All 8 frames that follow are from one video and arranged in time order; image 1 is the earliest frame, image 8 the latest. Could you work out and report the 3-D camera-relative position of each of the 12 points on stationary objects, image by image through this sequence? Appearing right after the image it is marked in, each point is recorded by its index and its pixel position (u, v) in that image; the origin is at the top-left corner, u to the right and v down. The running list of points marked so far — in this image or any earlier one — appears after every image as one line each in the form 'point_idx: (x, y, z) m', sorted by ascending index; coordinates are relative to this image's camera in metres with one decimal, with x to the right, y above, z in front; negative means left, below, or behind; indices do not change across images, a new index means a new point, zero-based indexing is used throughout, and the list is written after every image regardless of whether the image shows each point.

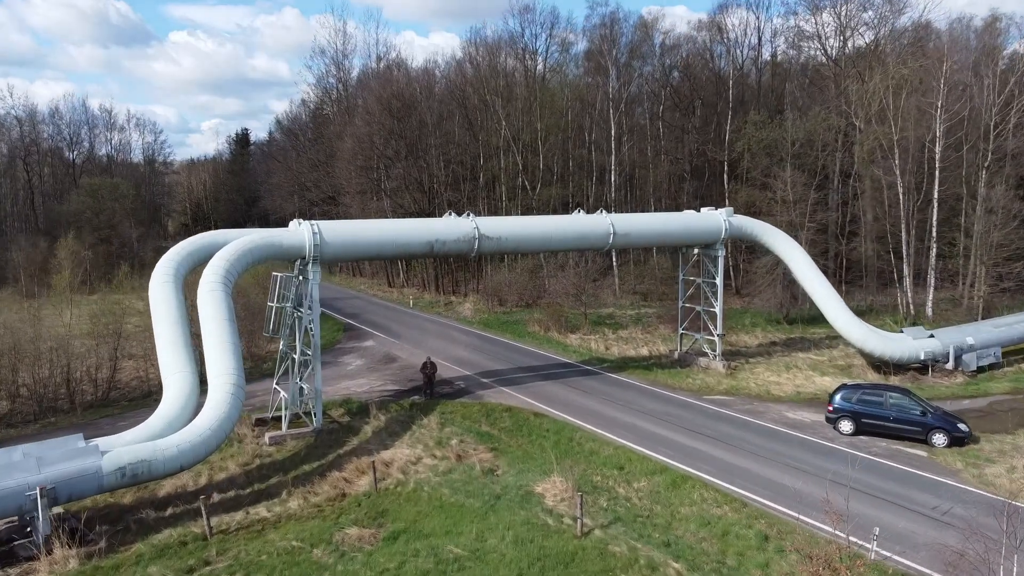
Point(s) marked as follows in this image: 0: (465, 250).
0: (-1.0, +0.8, +18.0) m
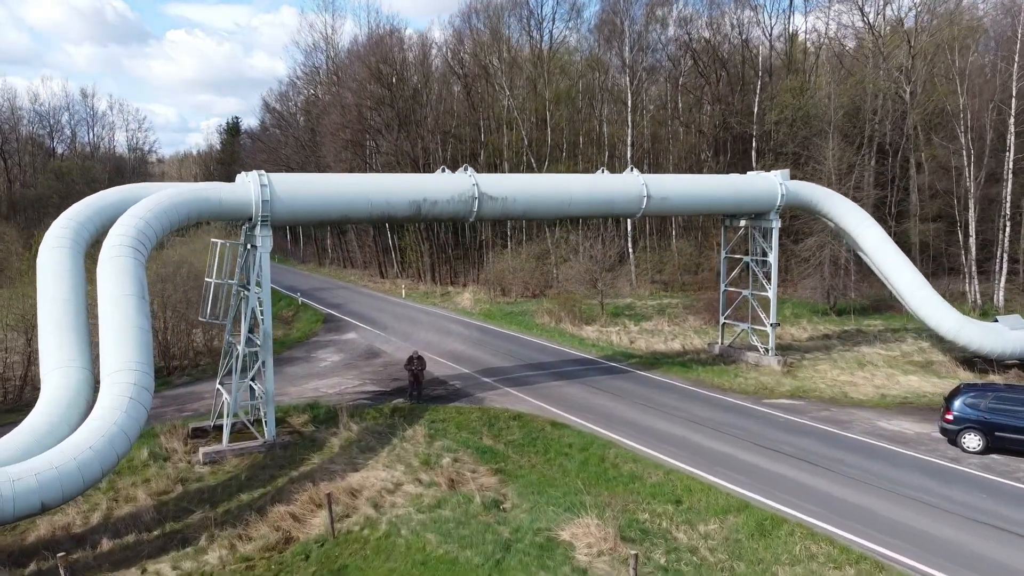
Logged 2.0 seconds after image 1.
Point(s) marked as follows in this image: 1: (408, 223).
0: (-0.8, +1.2, +14.1) m
1: (-1.7, +1.1, +14.0) m
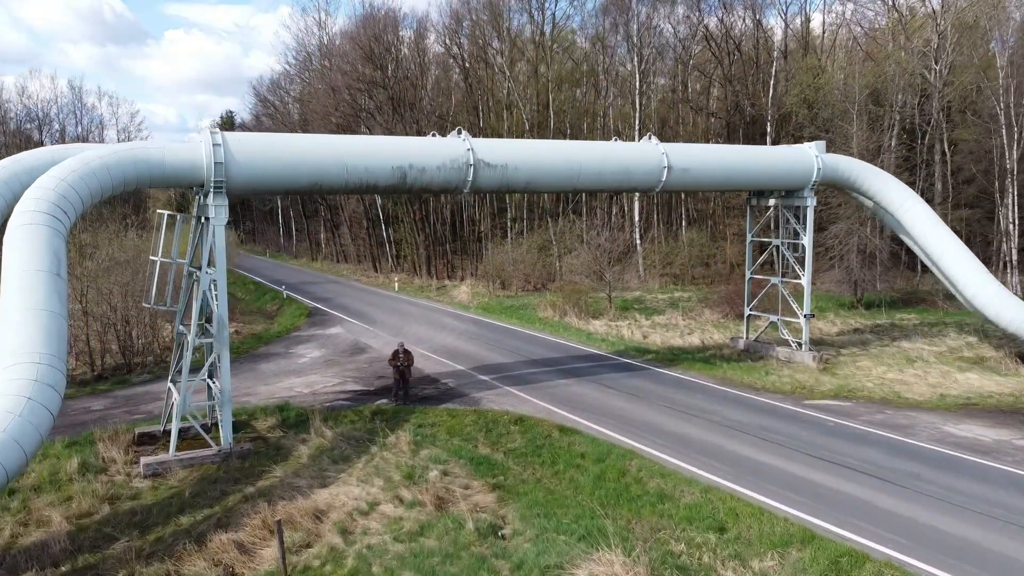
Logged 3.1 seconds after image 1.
0: (-0.8, +1.4, +12.1) m
1: (-1.7, +1.3, +12.0) m
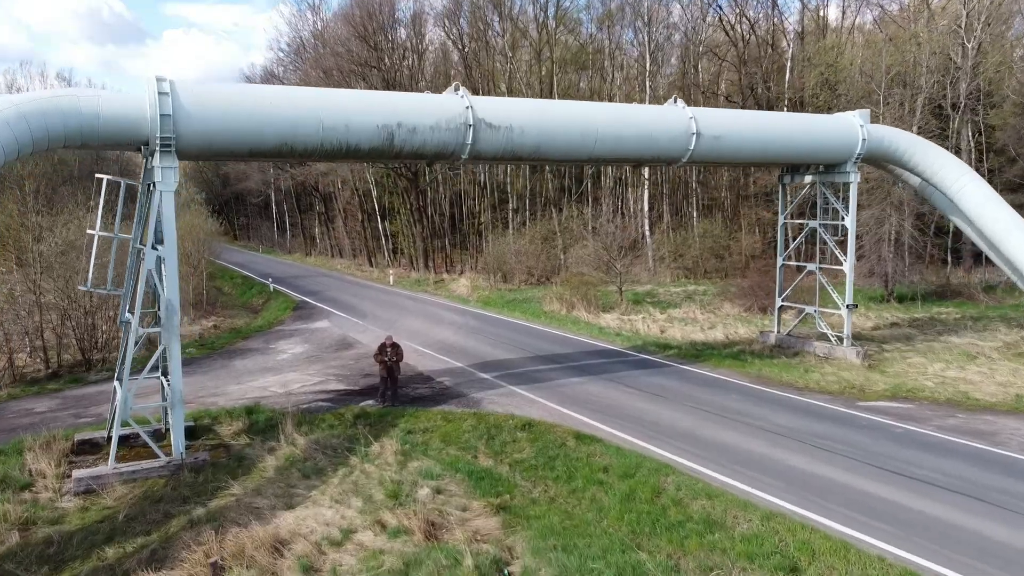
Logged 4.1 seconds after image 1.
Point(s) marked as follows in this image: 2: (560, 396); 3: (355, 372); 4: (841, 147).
0: (-0.7, +1.6, +10.4) m
1: (-1.6, +1.5, +10.2) m
2: (+0.6, -1.4, +11.2) m
3: (-2.4, -1.3, +13.5) m
4: (+5.1, +2.2, +13.4) m
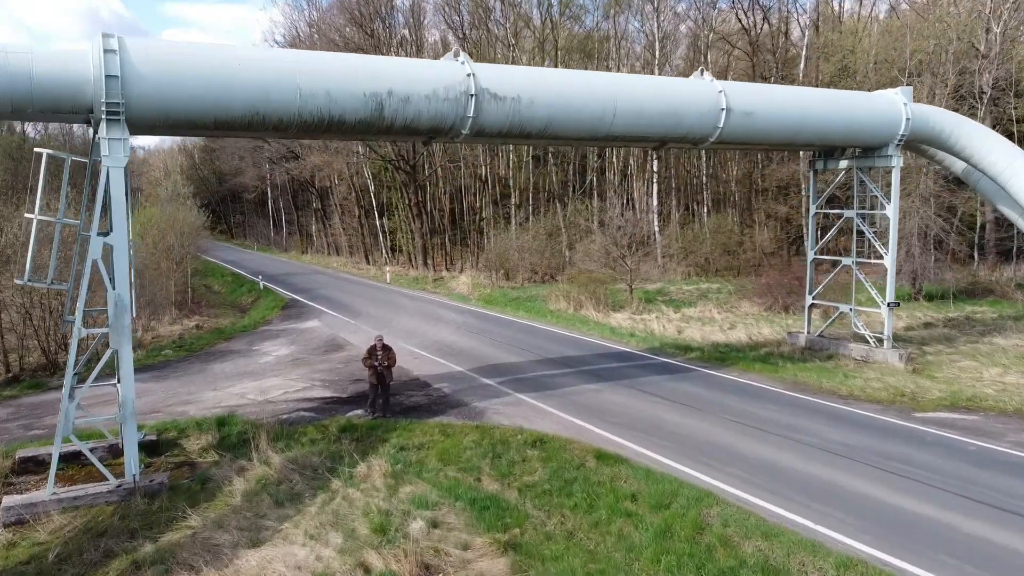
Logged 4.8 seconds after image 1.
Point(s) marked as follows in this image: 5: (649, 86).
0: (-0.6, +1.7, +9.0) m
1: (-1.5, +1.6, +8.9) m
2: (+0.7, -1.3, +9.8) m
3: (-2.3, -1.2, +12.1) m
4: (+5.1, +2.2, +12.1) m
5: (+1.6, +2.3, +10.2) m
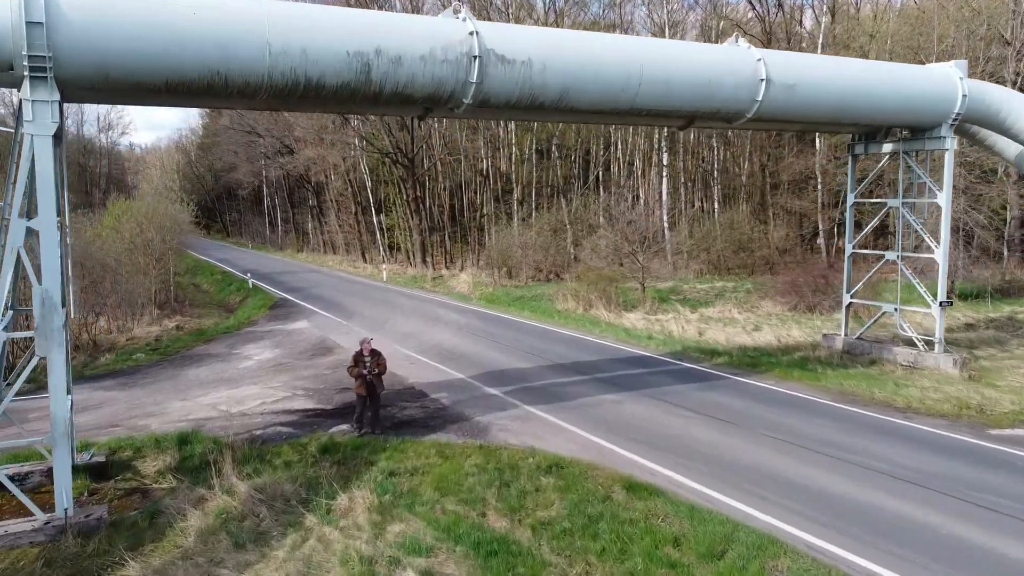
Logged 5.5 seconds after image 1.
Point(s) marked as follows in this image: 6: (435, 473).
0: (-0.6, +1.7, +7.7) m
1: (-1.4, +1.6, +7.6) m
2: (+0.8, -1.3, +8.5) m
3: (-2.3, -1.2, +10.8) m
4: (+5.2, +2.3, +10.8) m
5: (+1.7, +2.4, +8.8) m
6: (-0.6, -1.5, +7.0) m
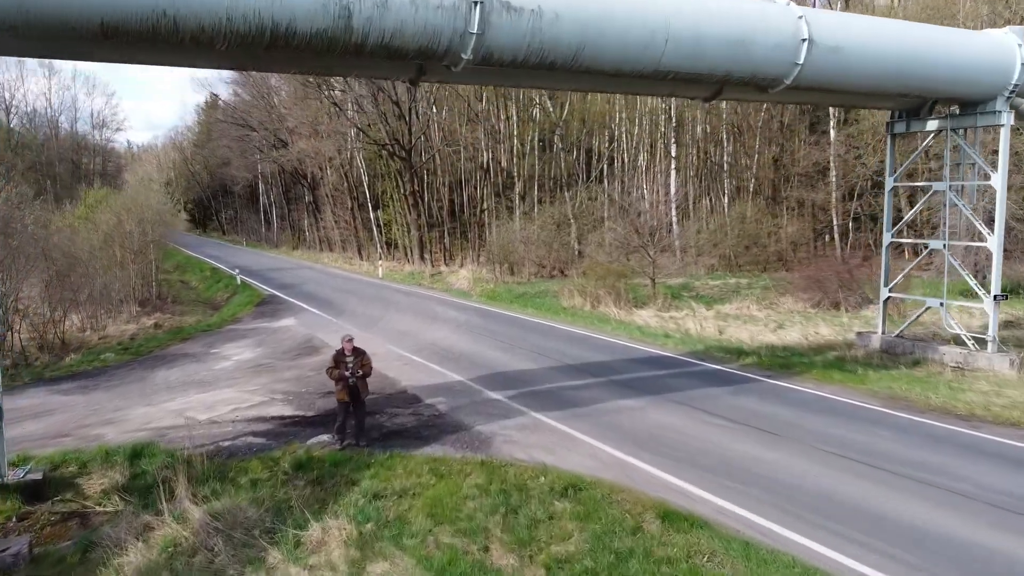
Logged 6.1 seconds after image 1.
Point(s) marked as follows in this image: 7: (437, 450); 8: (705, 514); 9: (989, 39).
0: (-0.5, +1.8, +6.6) m
1: (-1.4, +1.7, +6.4) m
2: (+0.8, -1.2, +7.4) m
3: (-2.2, -1.1, +9.7) m
4: (+5.3, +2.3, +9.6) m
5: (+1.8, +2.5, +7.7) m
6: (-0.6, -1.4, +5.9) m
7: (-0.6, -1.3, +6.9) m
8: (+1.2, -1.4, +5.3) m
9: (+5.3, +2.8, +9.8) m
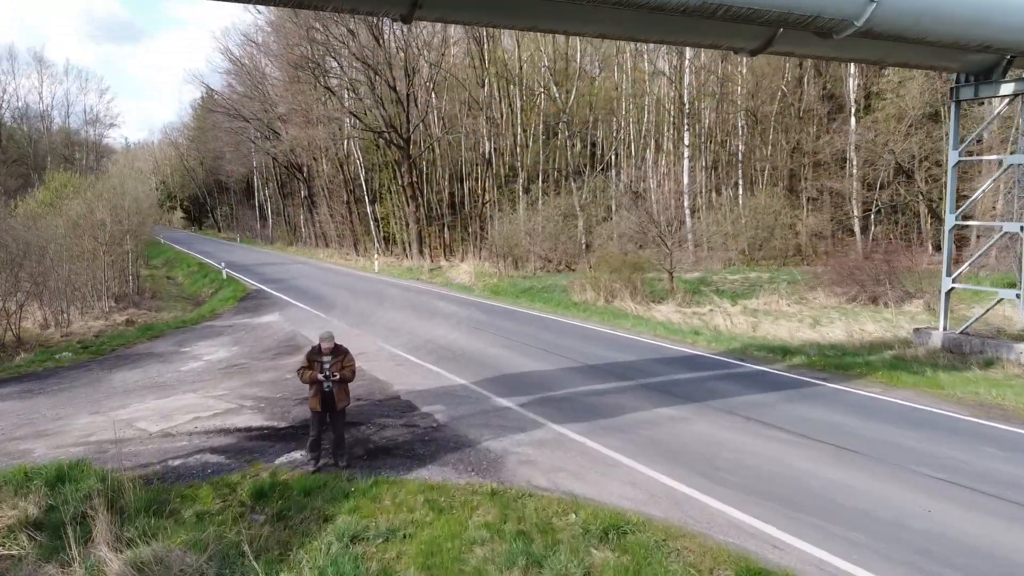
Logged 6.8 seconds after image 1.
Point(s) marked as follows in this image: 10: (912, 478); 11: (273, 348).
0: (-0.4, +1.9, +5.1) m
1: (-1.3, +1.8, +5.0) m
2: (+0.9, -1.1, +5.9) m
3: (-2.1, -1.0, +8.3) m
4: (+5.4, +2.5, +8.2) m
5: (+1.9, +2.6, +6.3) m
6: (-0.5, -1.3, +4.5) m
7: (-0.5, -1.2, +5.5) m
8: (+1.3, -1.3, +3.9) m
9: (+5.4, +2.9, +8.4) m
10: (+2.4, -1.2, +5.3) m
11: (-3.0, -0.8, +11.0) m
